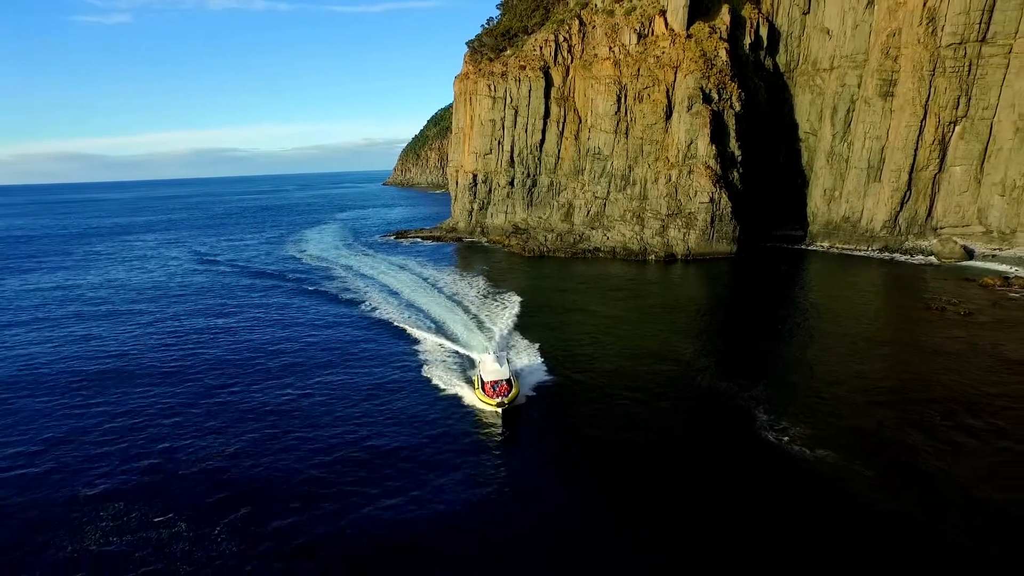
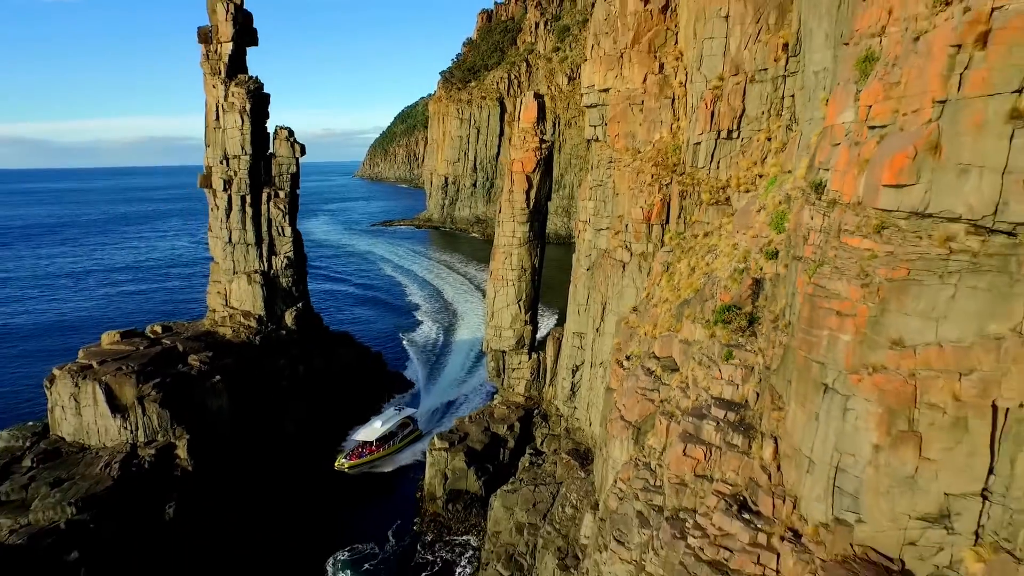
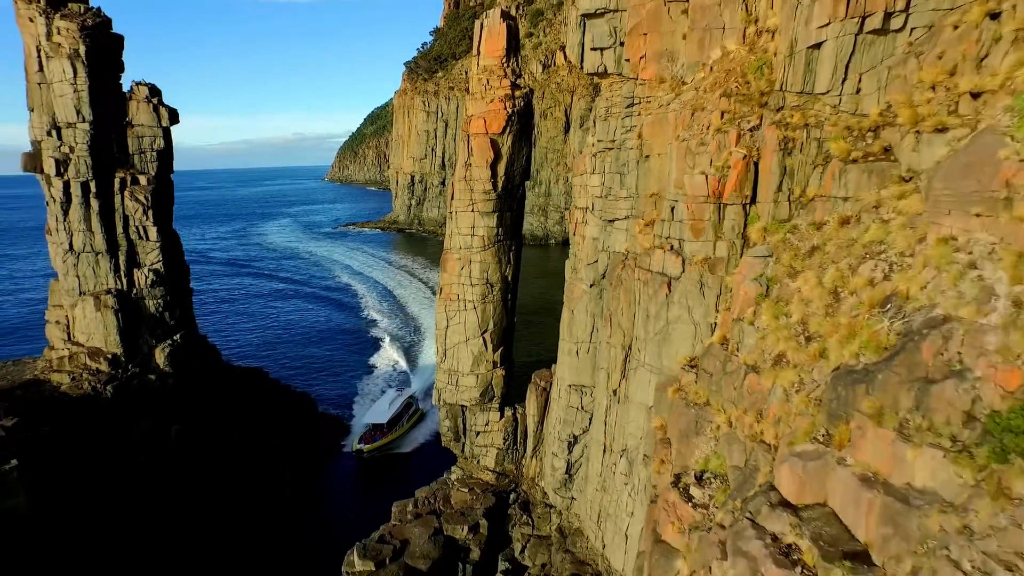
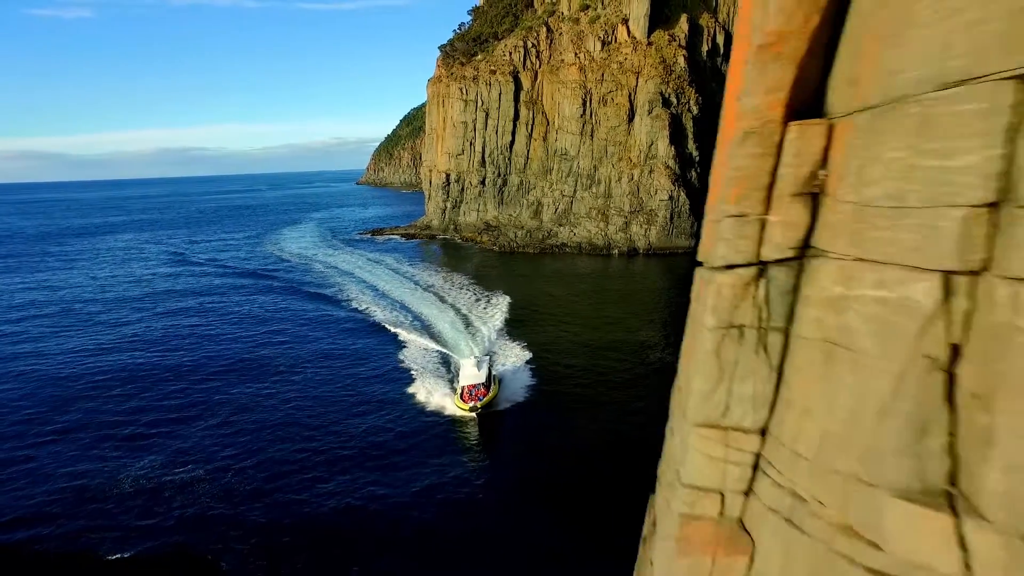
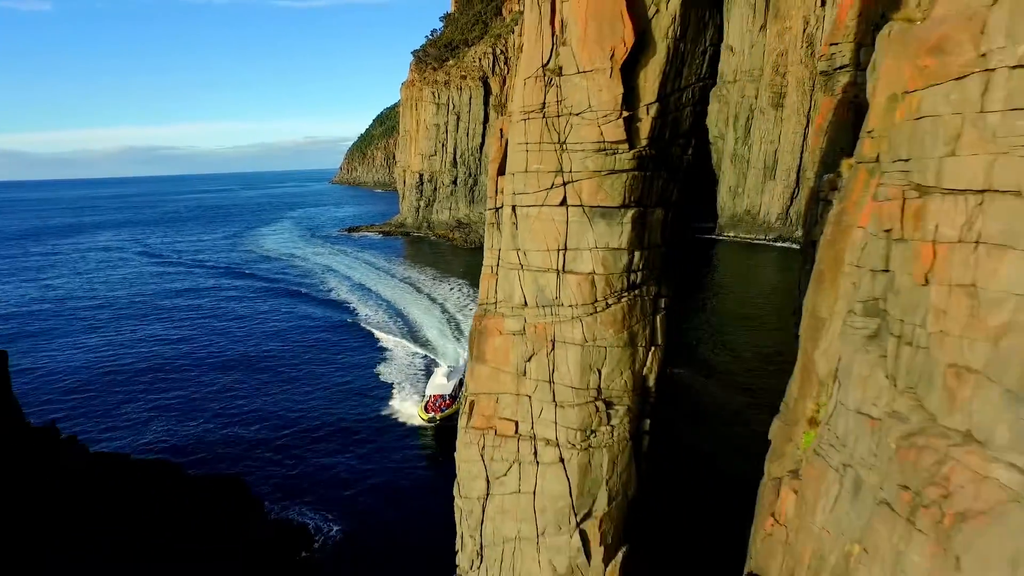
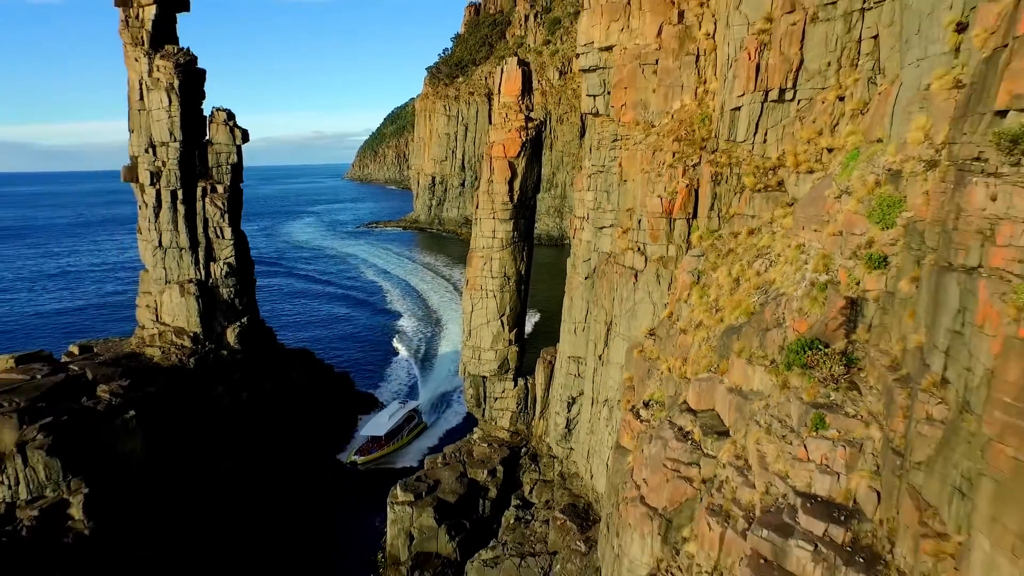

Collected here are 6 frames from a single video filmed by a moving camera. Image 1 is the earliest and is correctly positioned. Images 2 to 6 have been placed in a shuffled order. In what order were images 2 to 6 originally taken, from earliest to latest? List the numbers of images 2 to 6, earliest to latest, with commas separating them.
4, 5, 3, 6, 2
